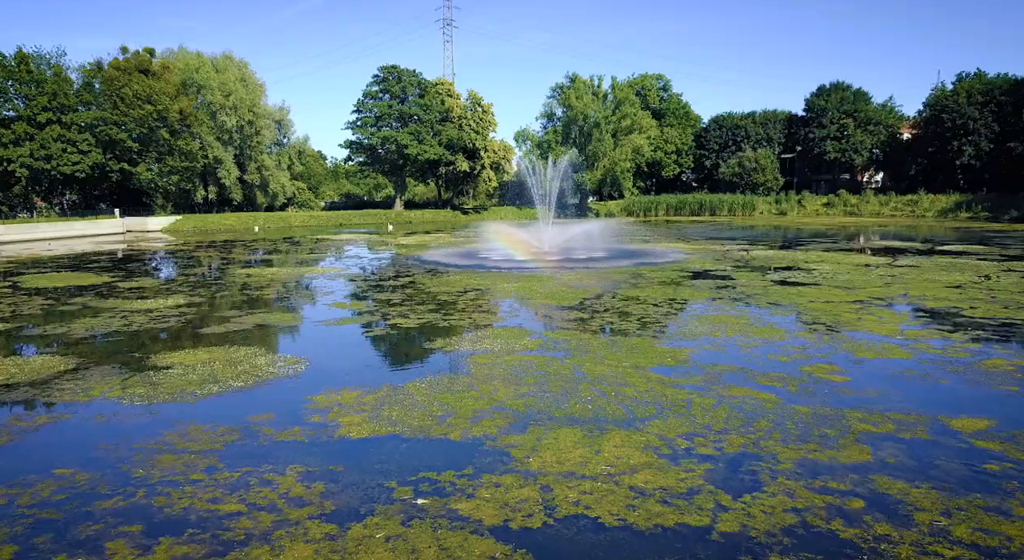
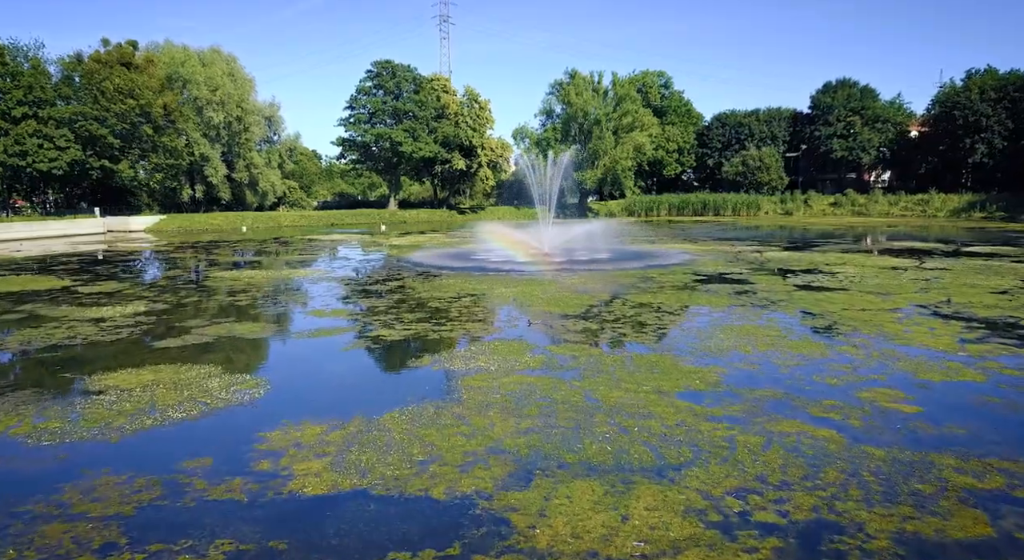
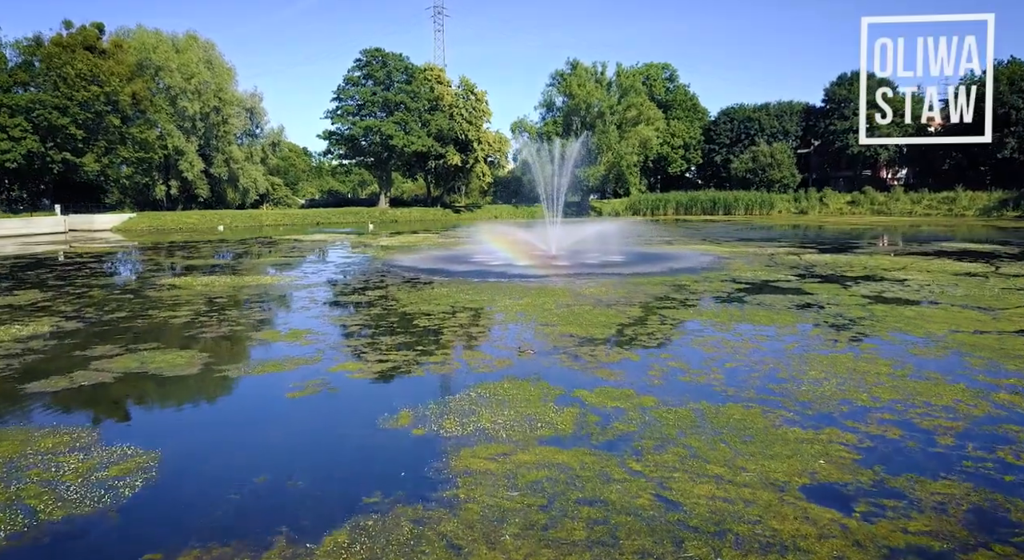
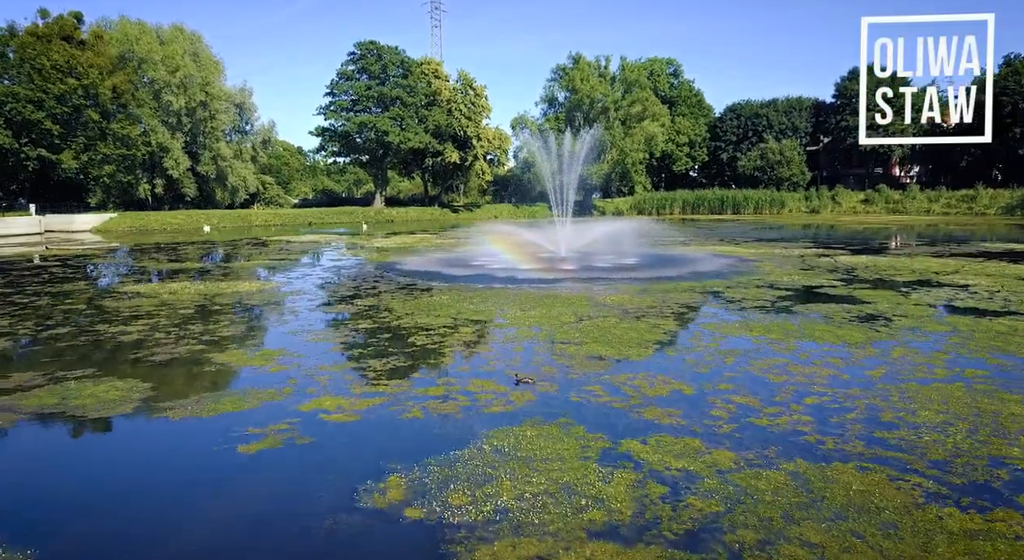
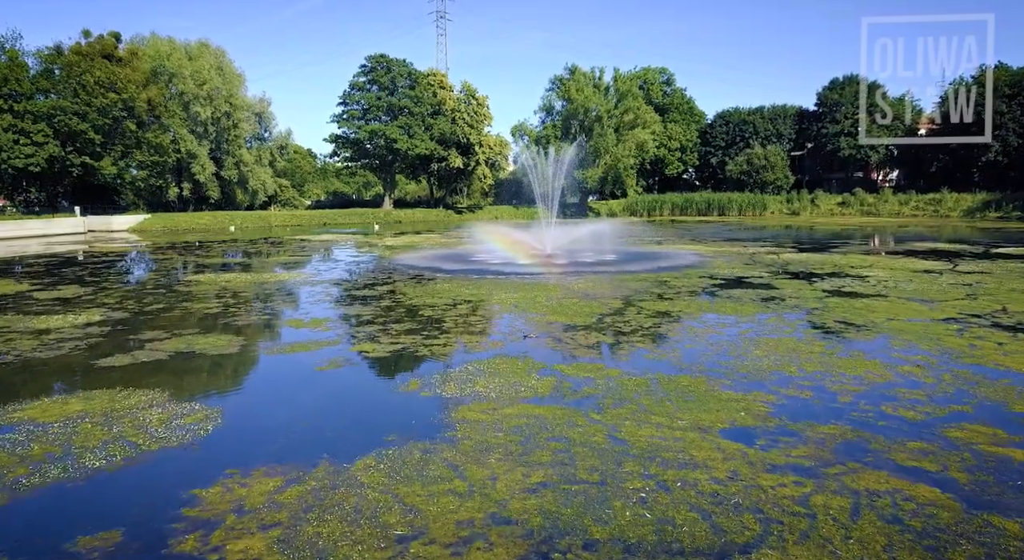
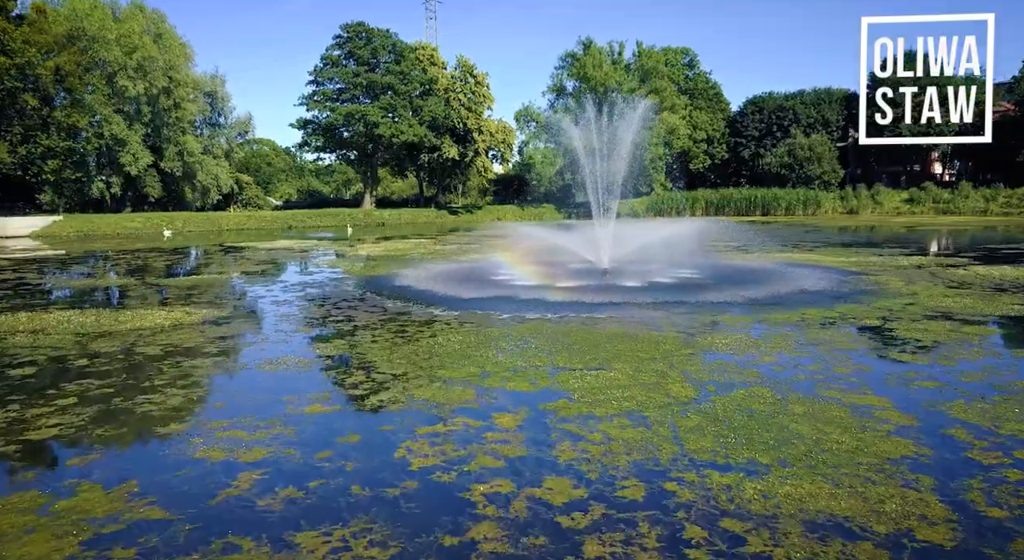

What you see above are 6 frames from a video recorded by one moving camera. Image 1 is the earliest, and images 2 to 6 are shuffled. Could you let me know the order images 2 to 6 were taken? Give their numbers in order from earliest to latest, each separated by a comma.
2, 5, 3, 4, 6
